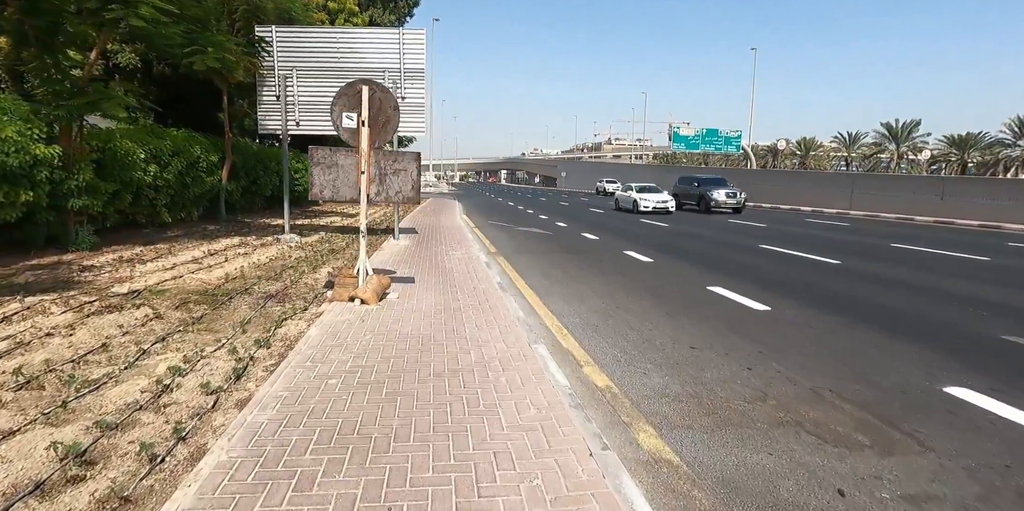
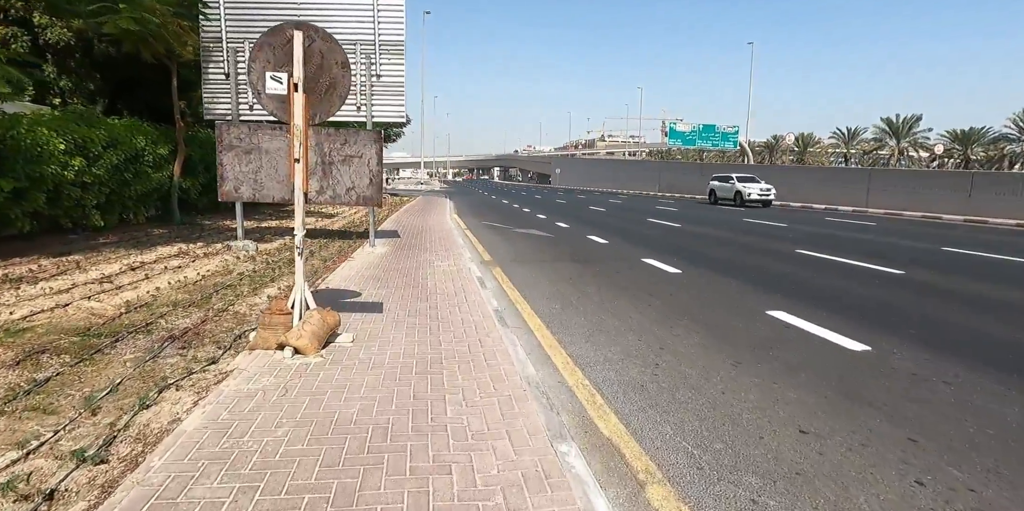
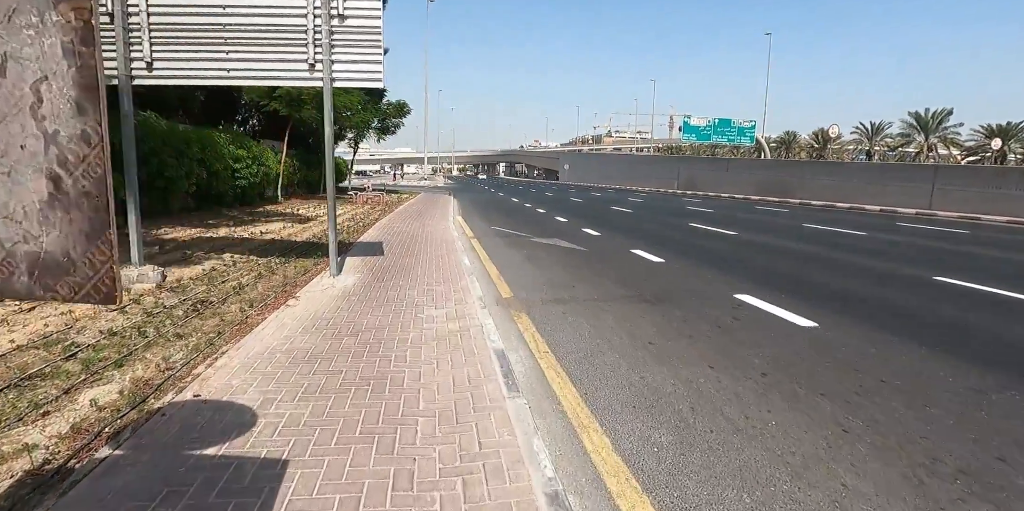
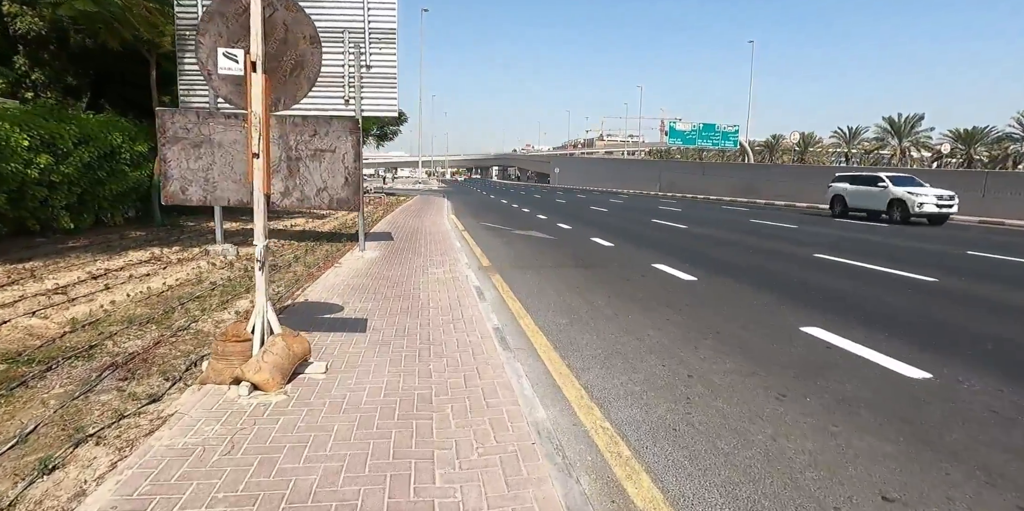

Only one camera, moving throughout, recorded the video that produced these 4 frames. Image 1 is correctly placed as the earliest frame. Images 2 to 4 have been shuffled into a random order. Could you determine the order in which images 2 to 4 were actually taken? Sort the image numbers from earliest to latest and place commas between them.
2, 4, 3
